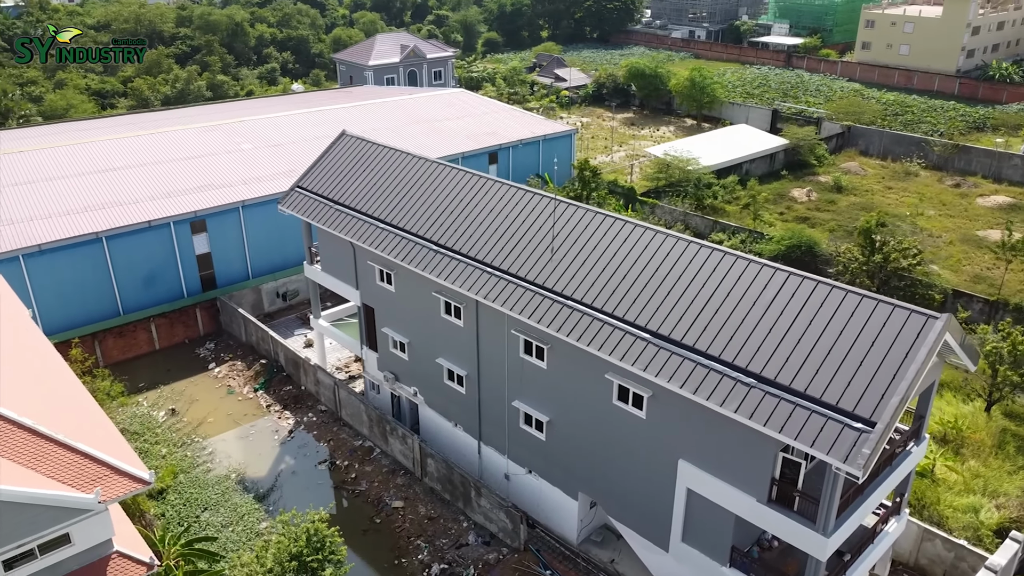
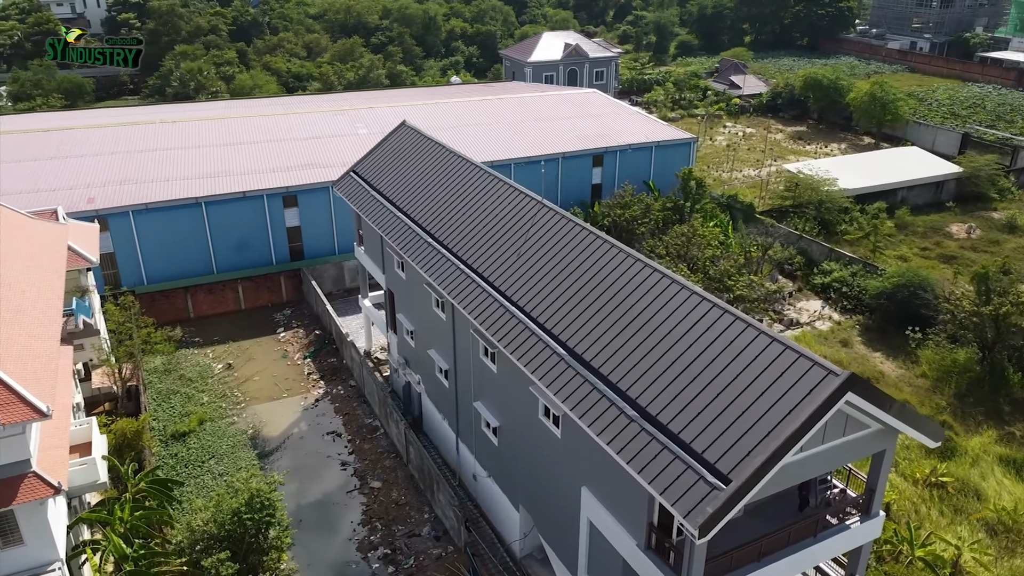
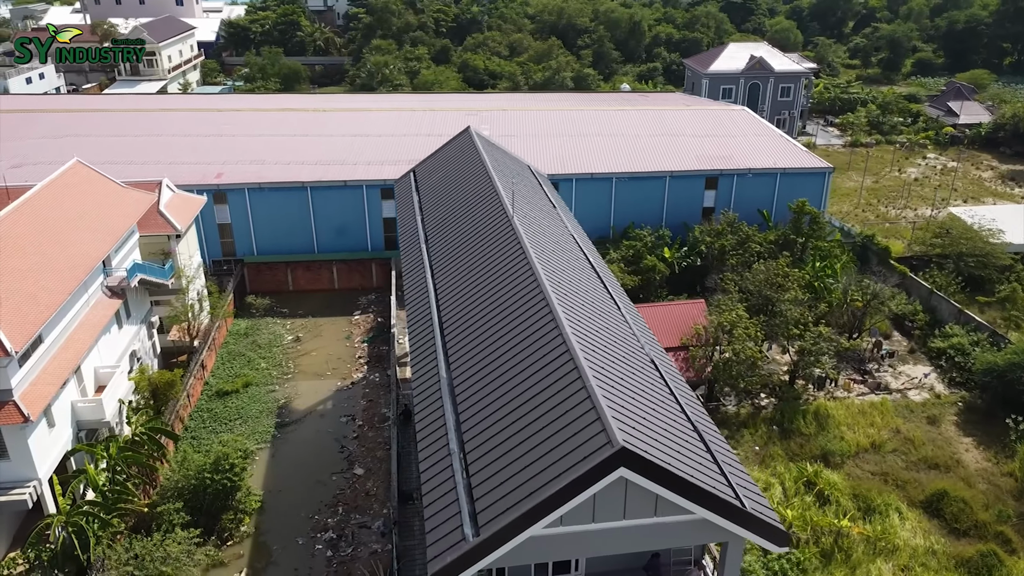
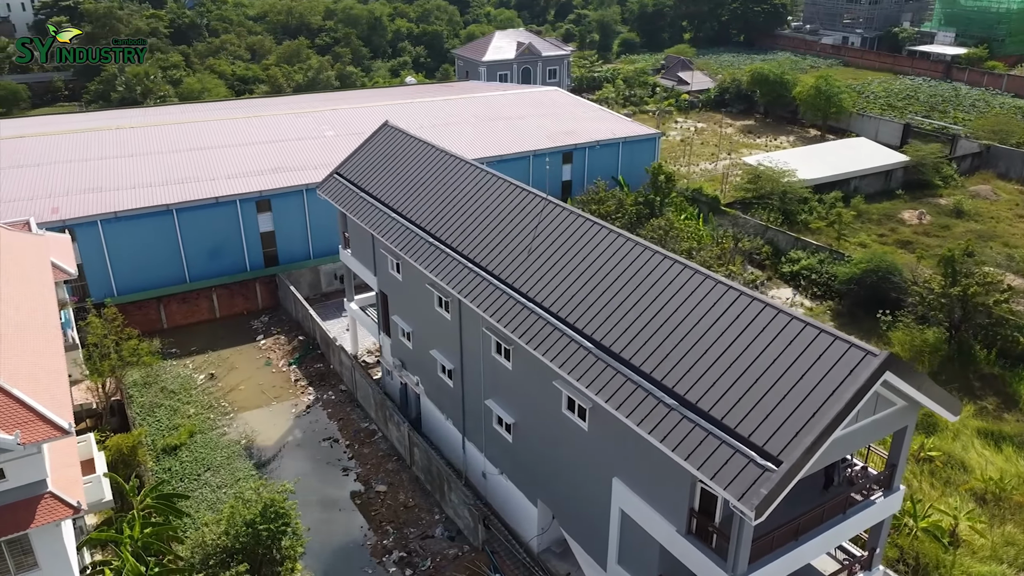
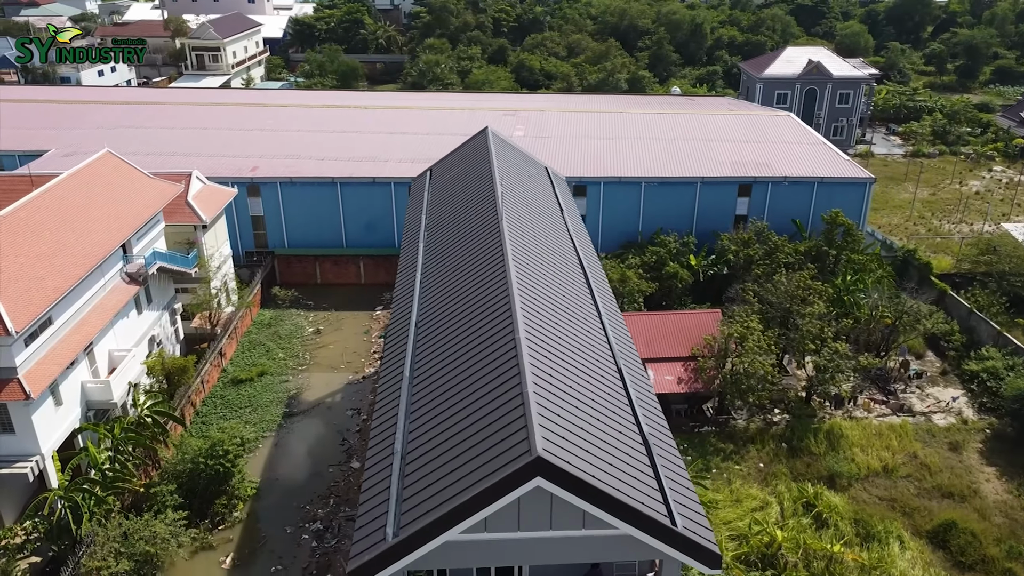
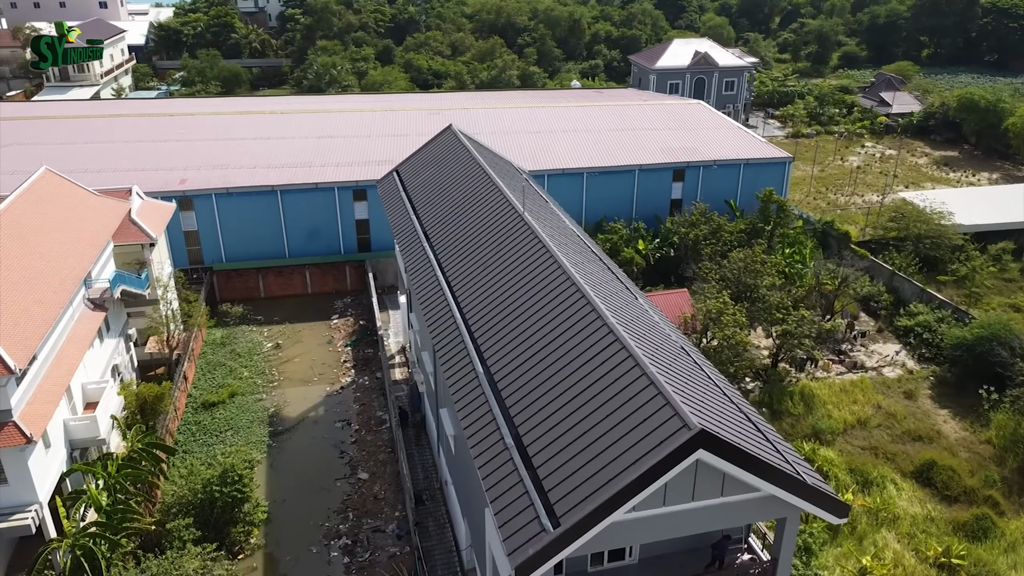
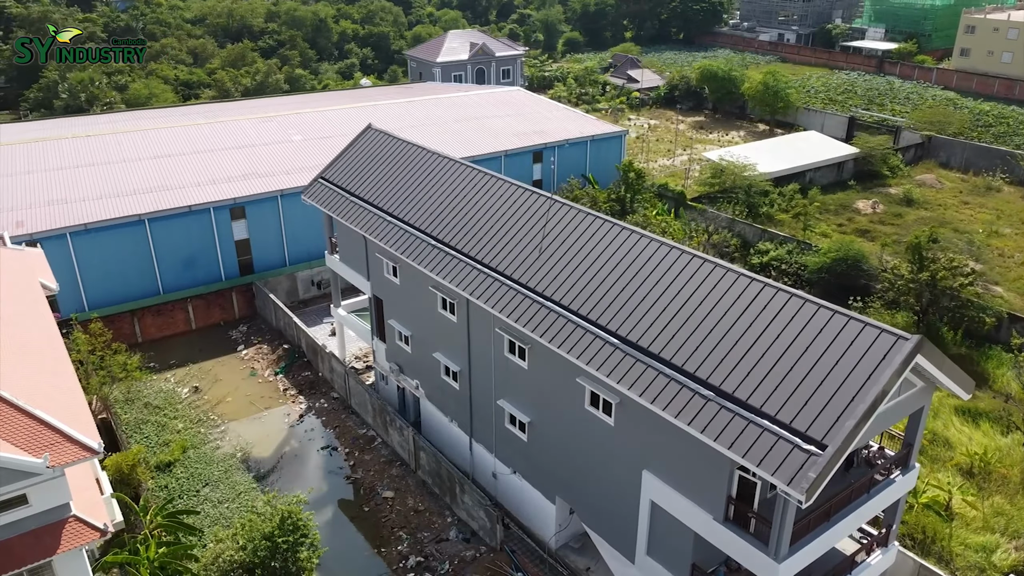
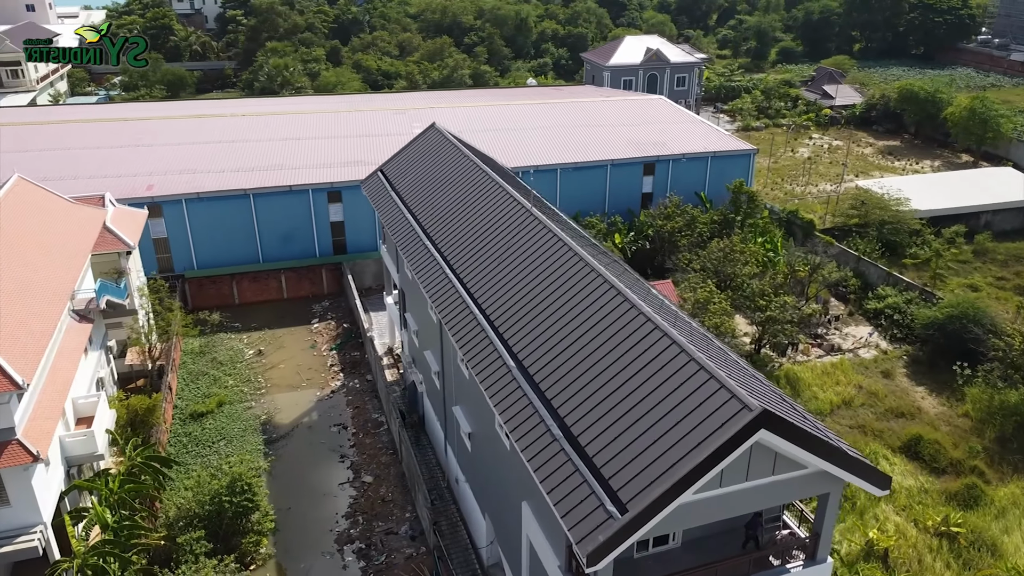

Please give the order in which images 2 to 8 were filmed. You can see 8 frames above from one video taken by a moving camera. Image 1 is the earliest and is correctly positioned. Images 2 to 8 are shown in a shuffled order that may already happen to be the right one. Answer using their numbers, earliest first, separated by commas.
7, 4, 2, 8, 6, 3, 5
